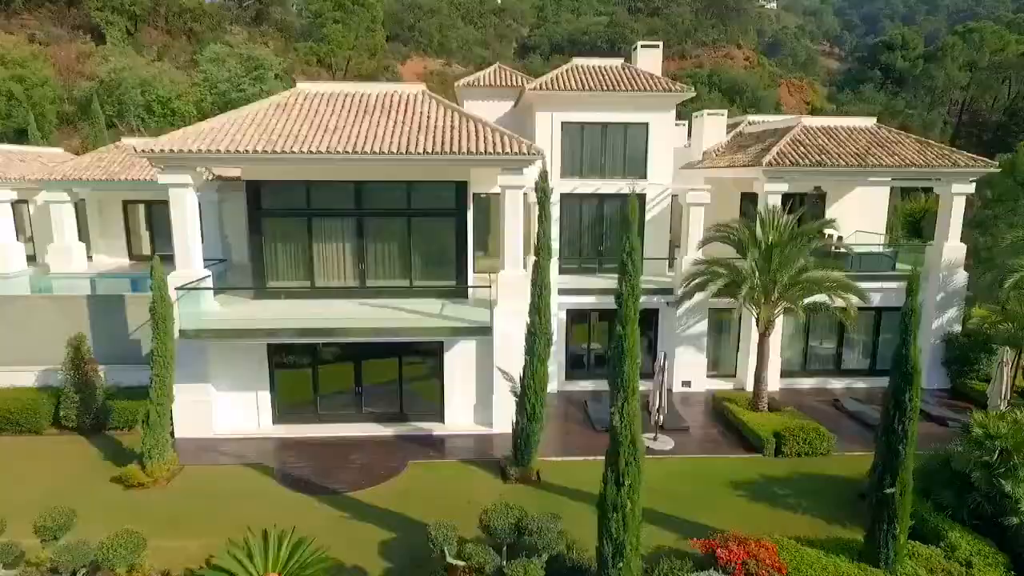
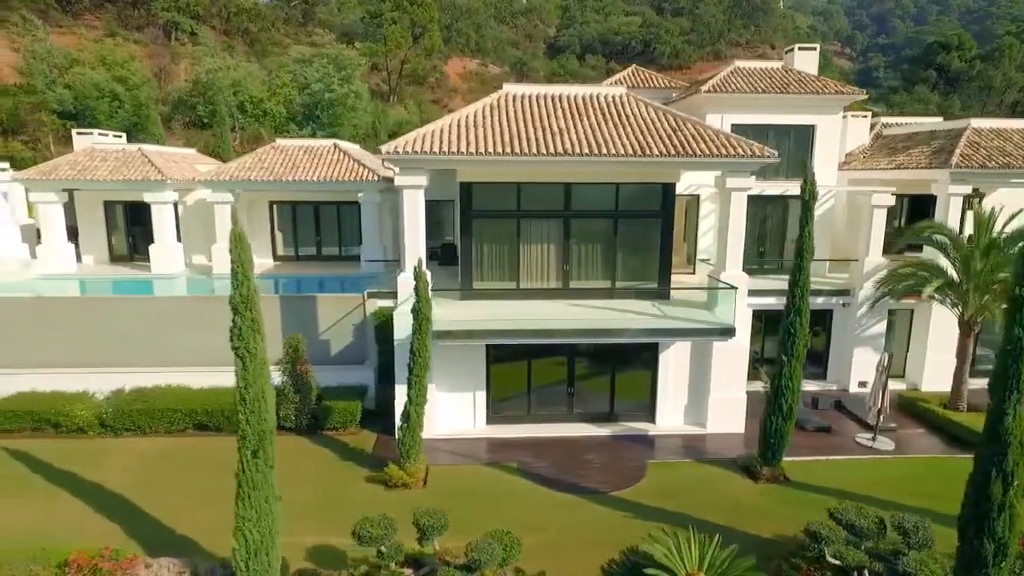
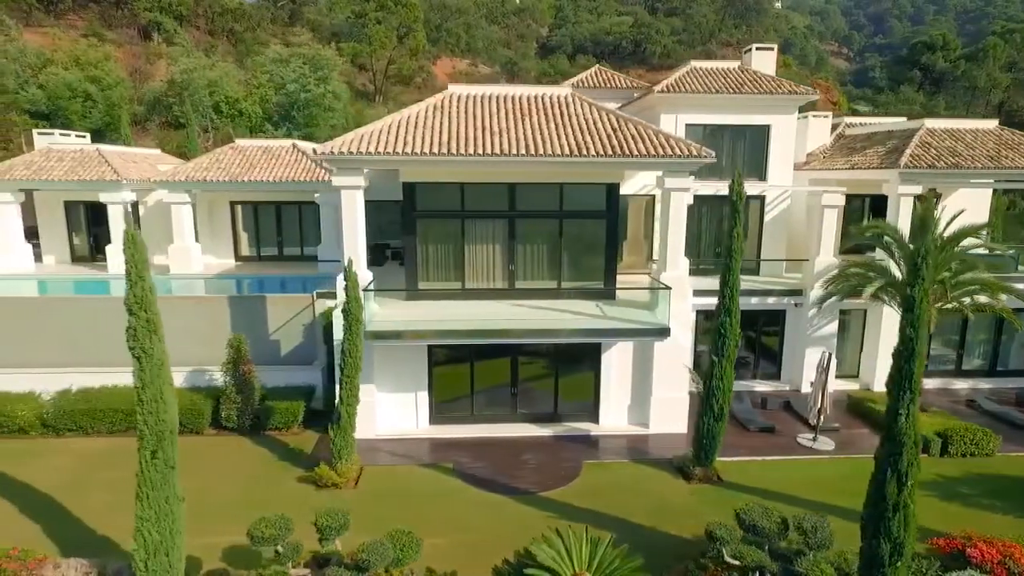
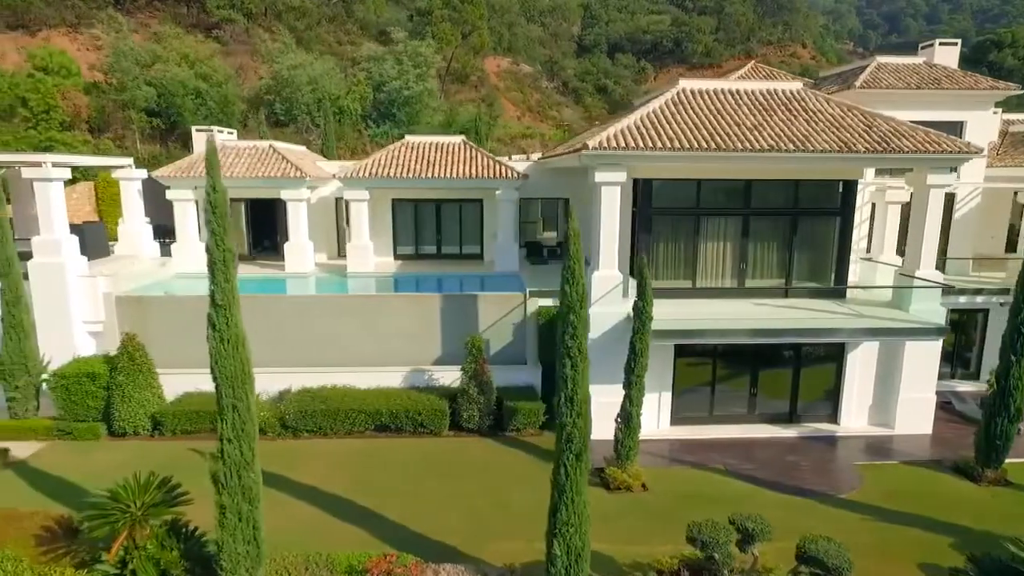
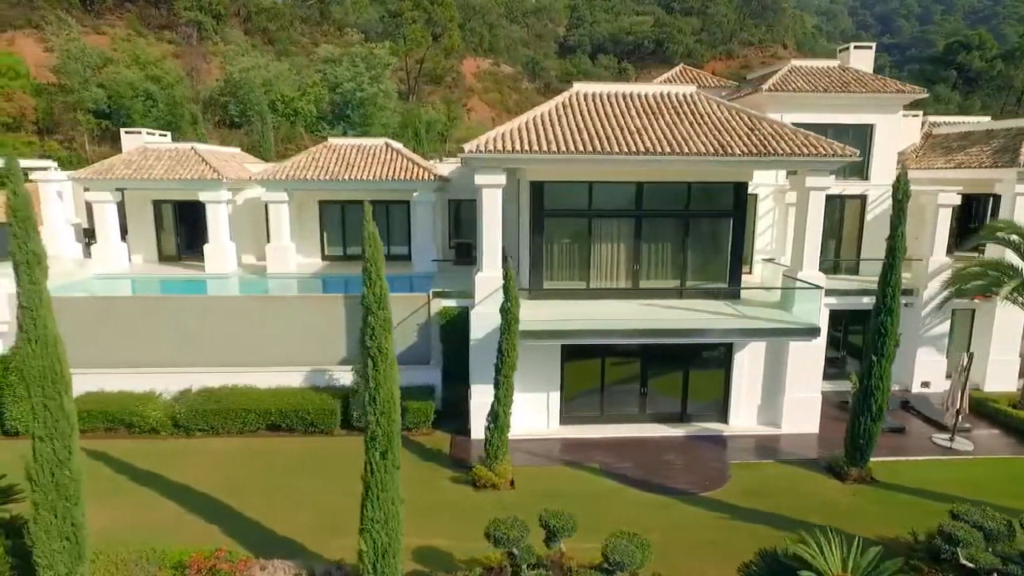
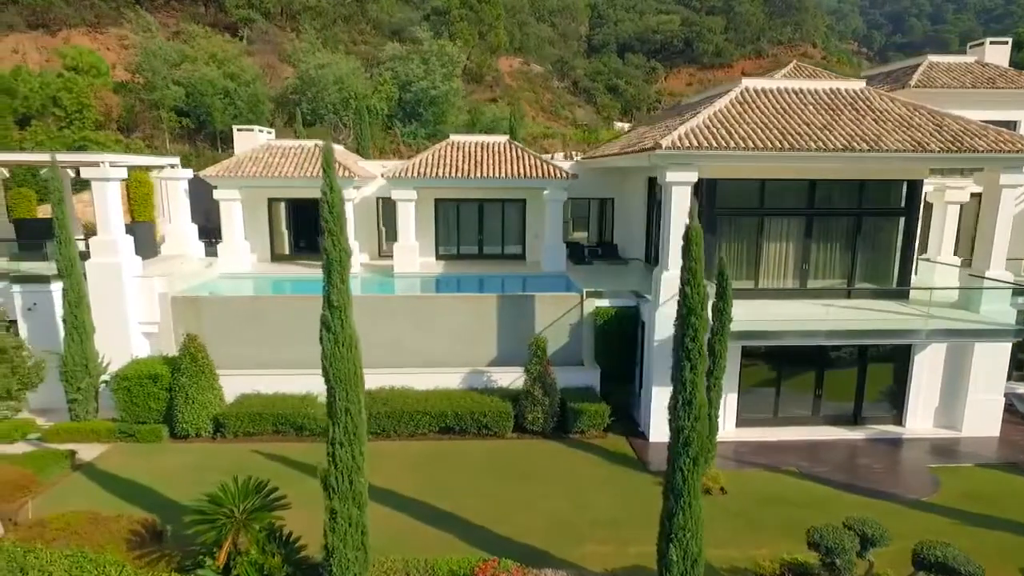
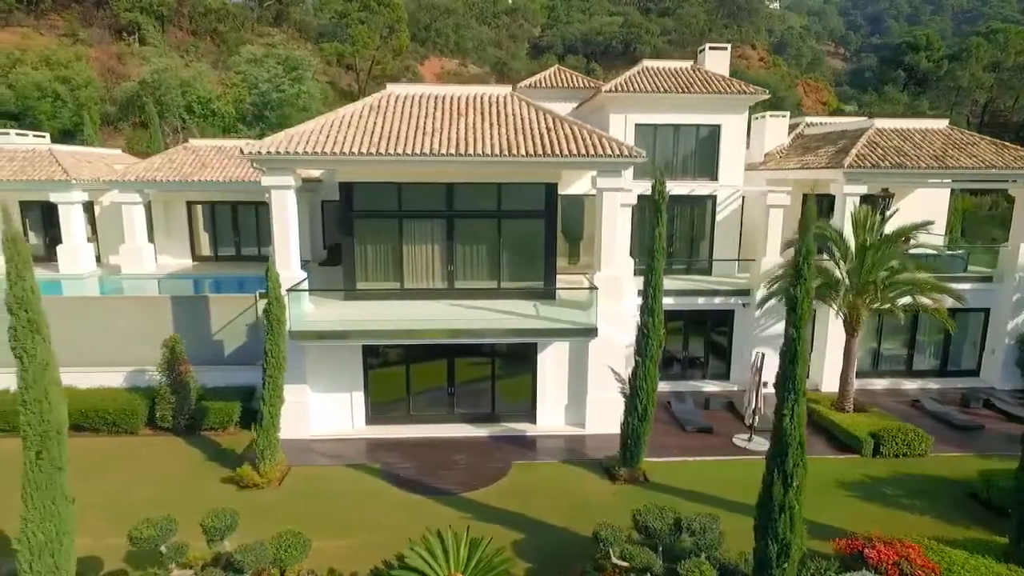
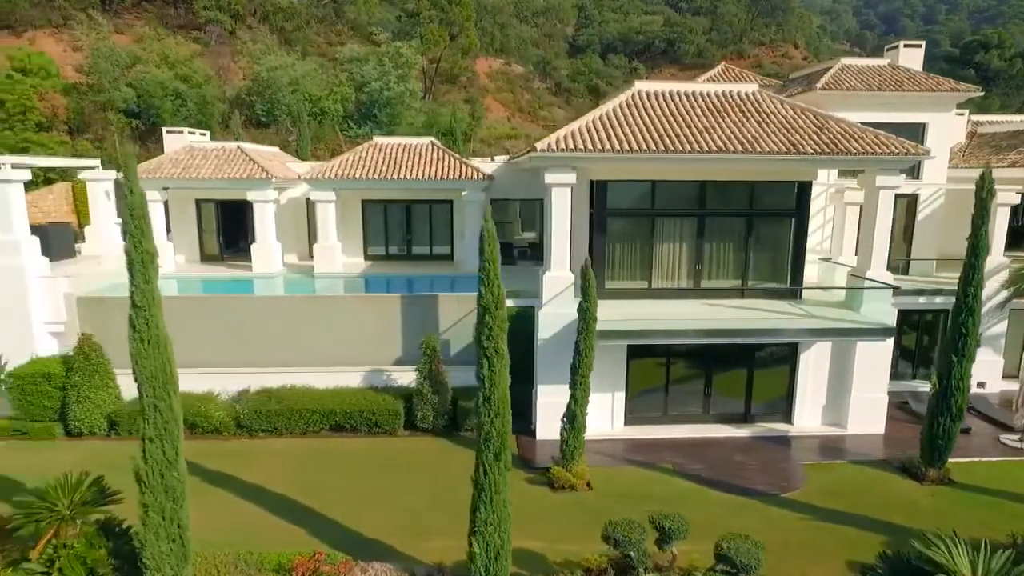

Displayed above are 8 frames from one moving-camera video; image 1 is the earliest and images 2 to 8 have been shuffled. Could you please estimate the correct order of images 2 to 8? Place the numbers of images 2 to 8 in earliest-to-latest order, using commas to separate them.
7, 3, 2, 5, 8, 4, 6
